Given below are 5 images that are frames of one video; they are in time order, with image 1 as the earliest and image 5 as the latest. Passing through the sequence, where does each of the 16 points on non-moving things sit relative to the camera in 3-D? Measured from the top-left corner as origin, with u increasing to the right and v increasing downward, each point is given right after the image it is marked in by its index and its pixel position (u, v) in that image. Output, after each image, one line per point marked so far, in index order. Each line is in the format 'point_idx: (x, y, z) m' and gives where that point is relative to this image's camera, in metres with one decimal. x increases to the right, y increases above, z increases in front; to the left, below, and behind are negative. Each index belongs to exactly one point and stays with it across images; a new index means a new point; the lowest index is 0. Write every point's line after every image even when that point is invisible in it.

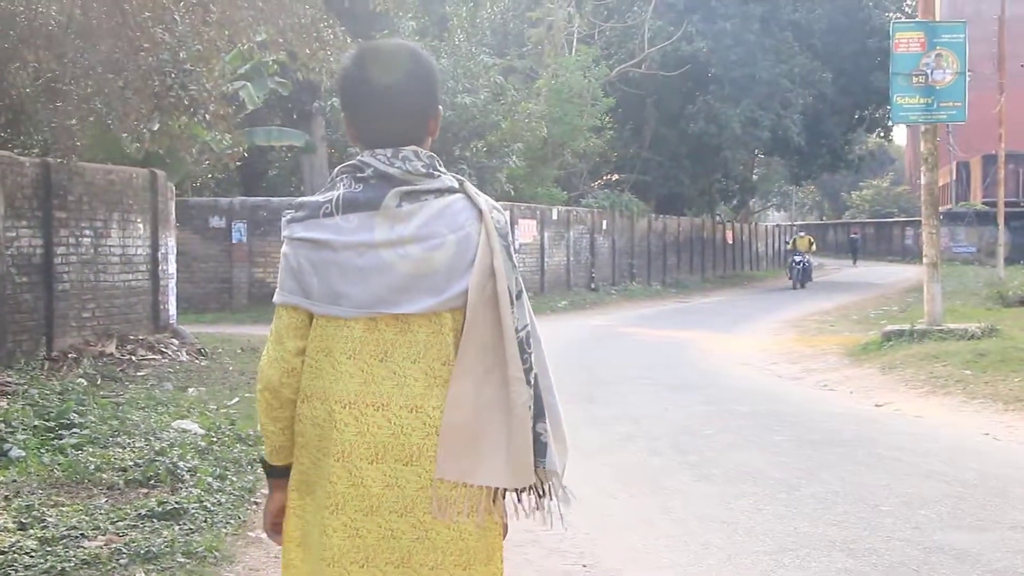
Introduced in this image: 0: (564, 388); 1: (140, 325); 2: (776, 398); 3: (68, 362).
0: (+0.5, -0.9, +9.8) m
1: (-3.9, -0.4, +11.4) m
2: (+2.2, -0.9, +9.2) m
3: (-4.0, -0.7, +9.8) m
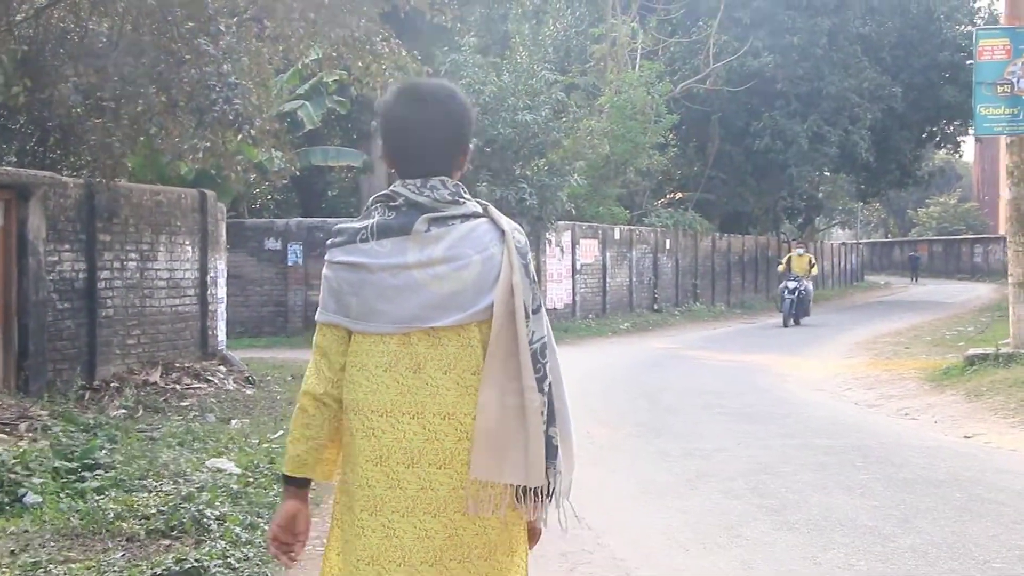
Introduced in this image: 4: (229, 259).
0: (+1.0, -1.1, +9.3) m
1: (-3.3, -0.6, +11.1) m
2: (+2.7, -1.1, +8.5) m
3: (-3.5, -0.9, +9.4) m
4: (-4.7, +0.5, +17.7) m
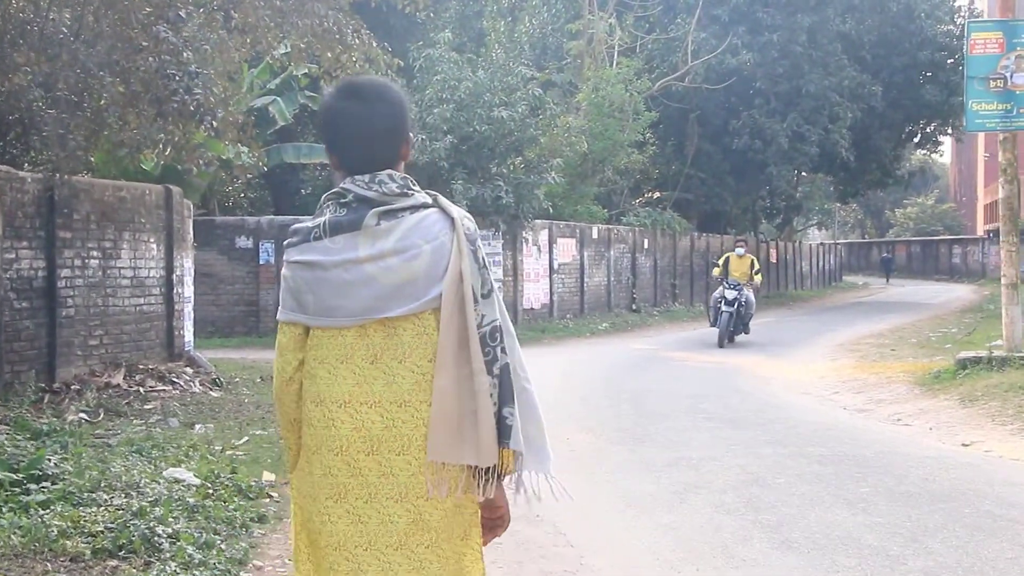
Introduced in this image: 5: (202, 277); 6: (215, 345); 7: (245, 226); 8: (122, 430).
0: (+0.8, -1.1, +8.9) m
1: (-3.6, -0.6, +10.7) m
2: (+2.5, -1.1, +8.2) m
3: (-3.7, -0.9, +9.0) m
4: (-5.0, +0.5, +17.3) m
5: (-5.0, +0.2, +17.3) m
6: (-4.5, -0.9, +16.4) m
7: (-4.2, +1.0, +17.2) m
8: (-2.7, -1.0, +7.6) m
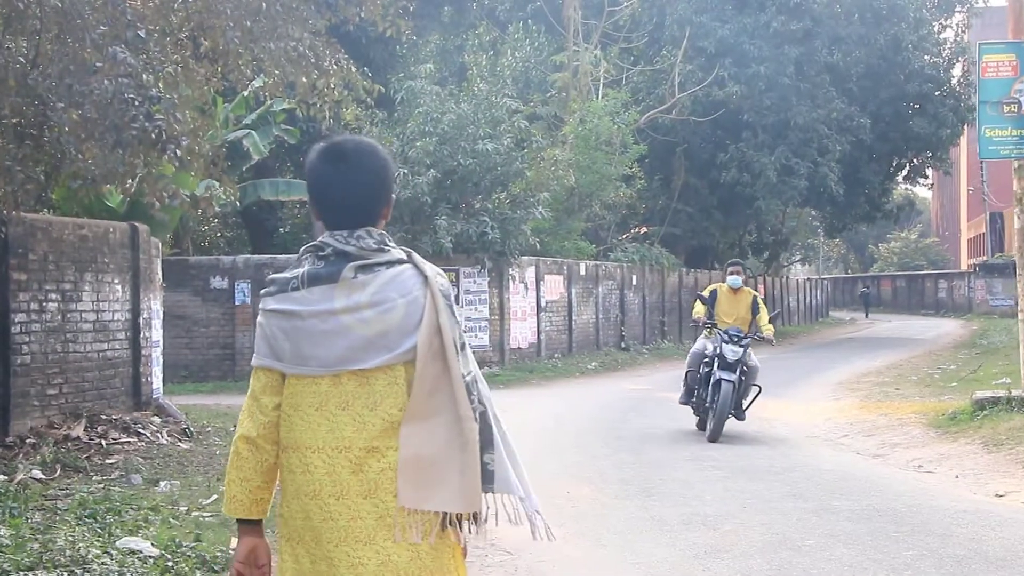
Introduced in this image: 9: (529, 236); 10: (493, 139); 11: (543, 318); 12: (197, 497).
0: (+0.7, -1.4, +8.3) m
1: (-3.6, -1.0, +10.0) m
2: (+2.5, -1.4, +7.6) m
3: (-3.7, -1.2, +8.3) m
4: (-5.2, -0.2, +16.6) m
5: (-5.2, -0.5, +16.6) m
6: (-4.7, -1.5, +15.6) m
7: (-4.4, +0.3, +16.5) m
8: (-2.8, -1.3, +6.9) m
9: (+0.3, +0.9, +18.2) m
10: (-0.3, +2.4, +17.8) m
11: (+0.6, -0.6, +19.9) m
12: (-2.0, -1.3, +6.9) m
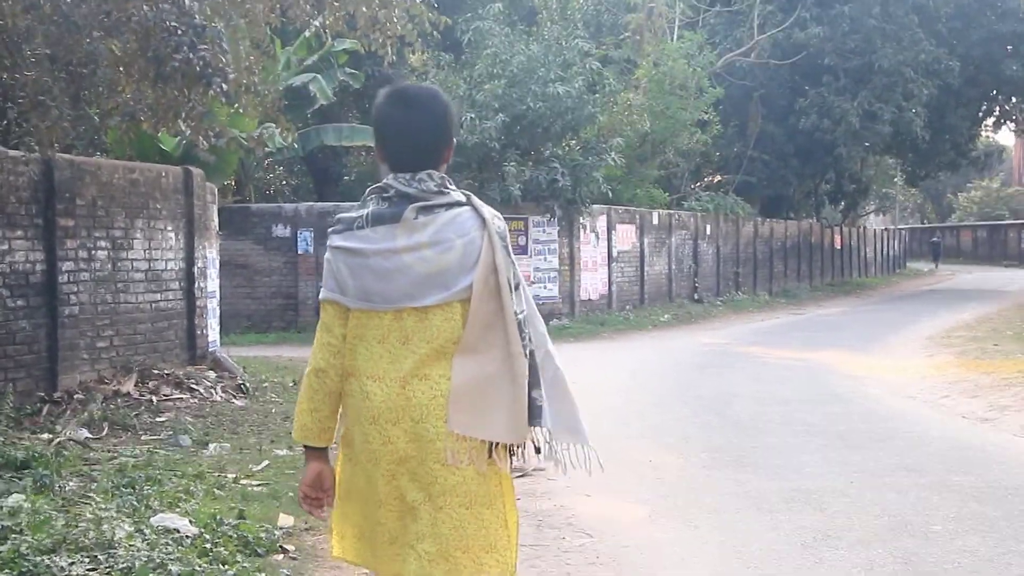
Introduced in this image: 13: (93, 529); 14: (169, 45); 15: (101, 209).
0: (+1.3, -1.1, +7.5) m
1: (-3.0, -0.6, +9.5) m
2: (+3.0, -1.1, +6.8) m
3: (-3.2, -0.8, +7.8) m
4: (-4.2, +0.6, +16.1) m
5: (-4.1, +0.3, +16.2) m
6: (-3.7, -0.7, +15.2) m
7: (-3.4, +1.1, +16.0) m
8: (-2.3, -1.0, +6.4) m
9: (+1.4, +1.7, +17.4) m
10: (+0.8, +3.2, +16.9) m
11: (+1.8, +0.3, +19.2) m
12: (-1.6, -1.0, +6.4) m
13: (-1.7, -1.0, +4.3) m
14: (-2.0, +1.4, +6.3) m
15: (-3.3, +0.6, +8.6) m
